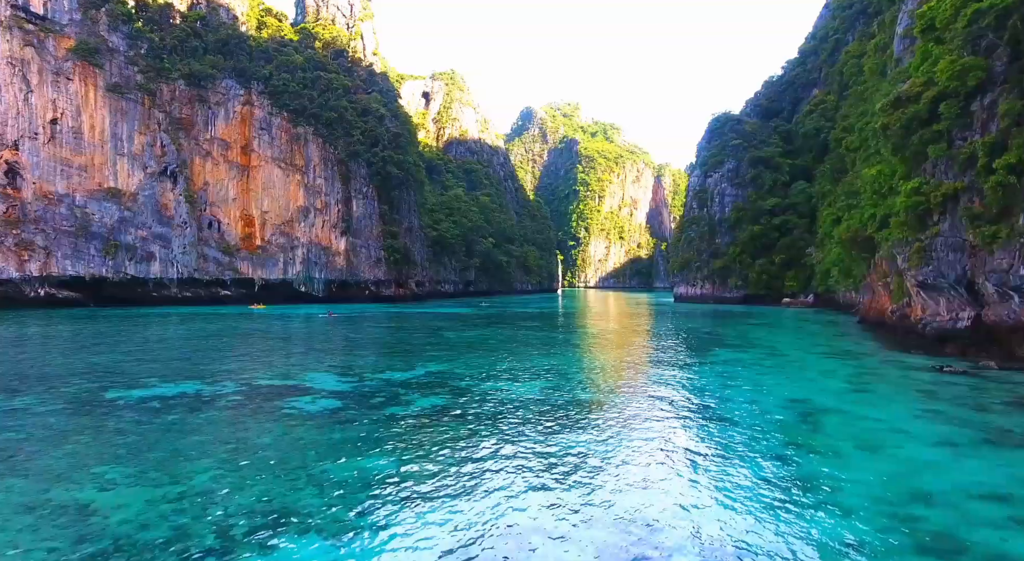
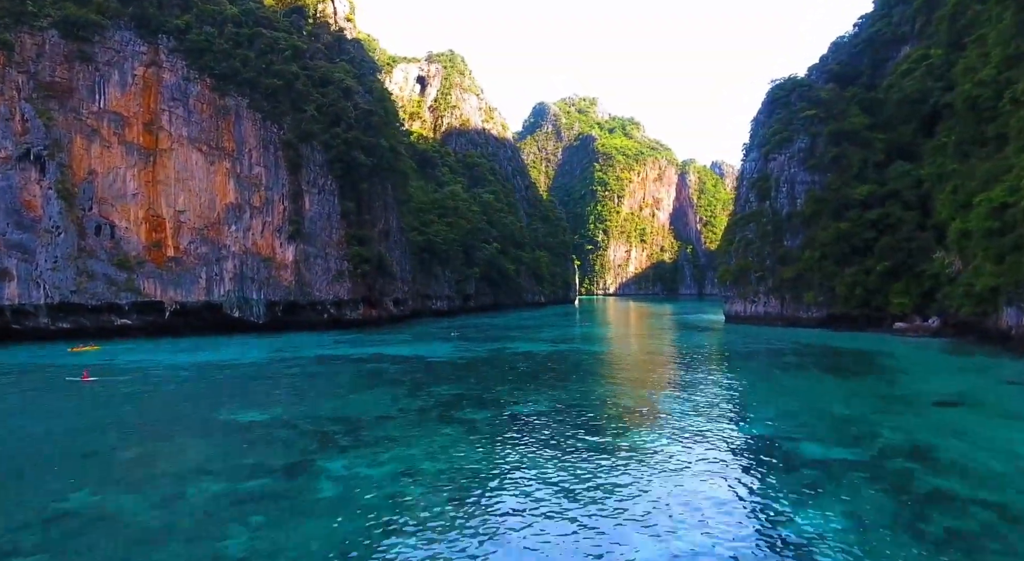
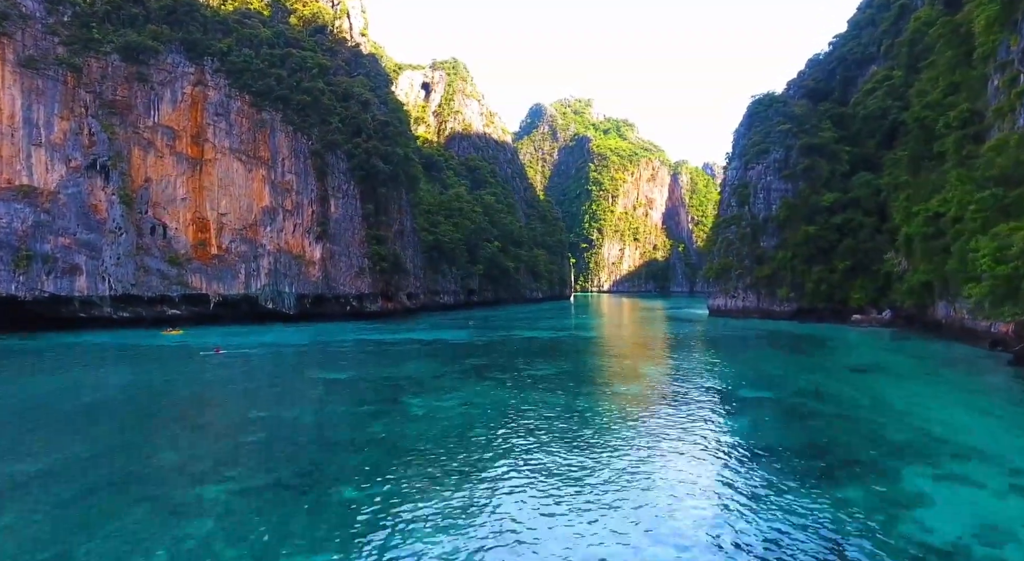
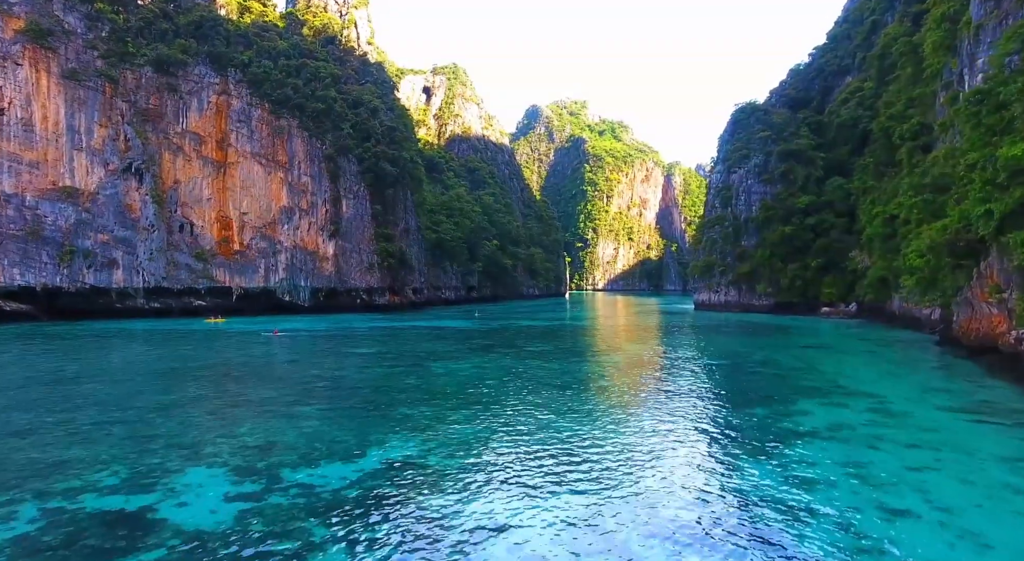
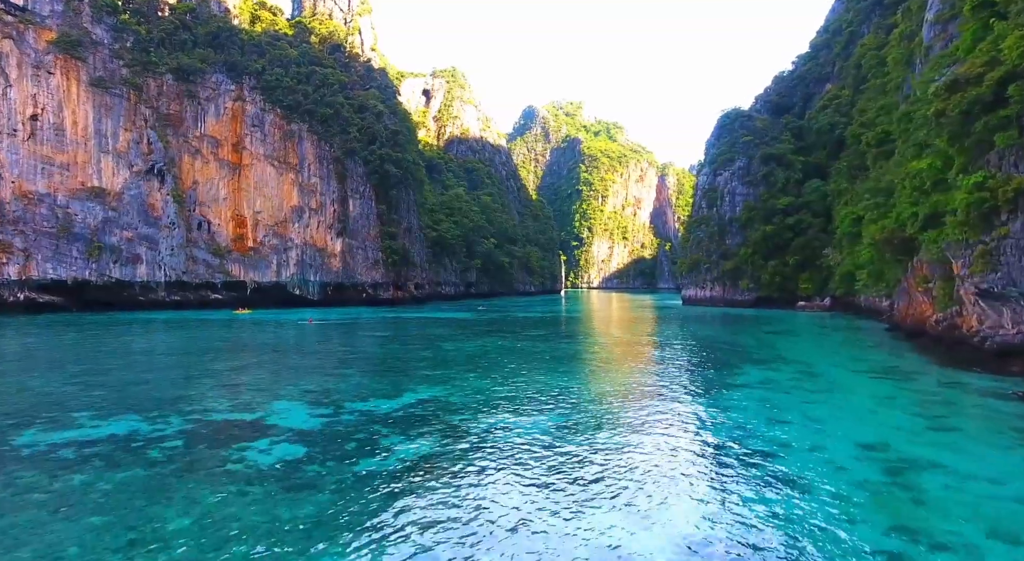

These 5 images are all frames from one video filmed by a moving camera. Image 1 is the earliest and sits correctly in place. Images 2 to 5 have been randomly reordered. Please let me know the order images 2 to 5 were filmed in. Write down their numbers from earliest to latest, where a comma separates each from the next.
5, 4, 3, 2
